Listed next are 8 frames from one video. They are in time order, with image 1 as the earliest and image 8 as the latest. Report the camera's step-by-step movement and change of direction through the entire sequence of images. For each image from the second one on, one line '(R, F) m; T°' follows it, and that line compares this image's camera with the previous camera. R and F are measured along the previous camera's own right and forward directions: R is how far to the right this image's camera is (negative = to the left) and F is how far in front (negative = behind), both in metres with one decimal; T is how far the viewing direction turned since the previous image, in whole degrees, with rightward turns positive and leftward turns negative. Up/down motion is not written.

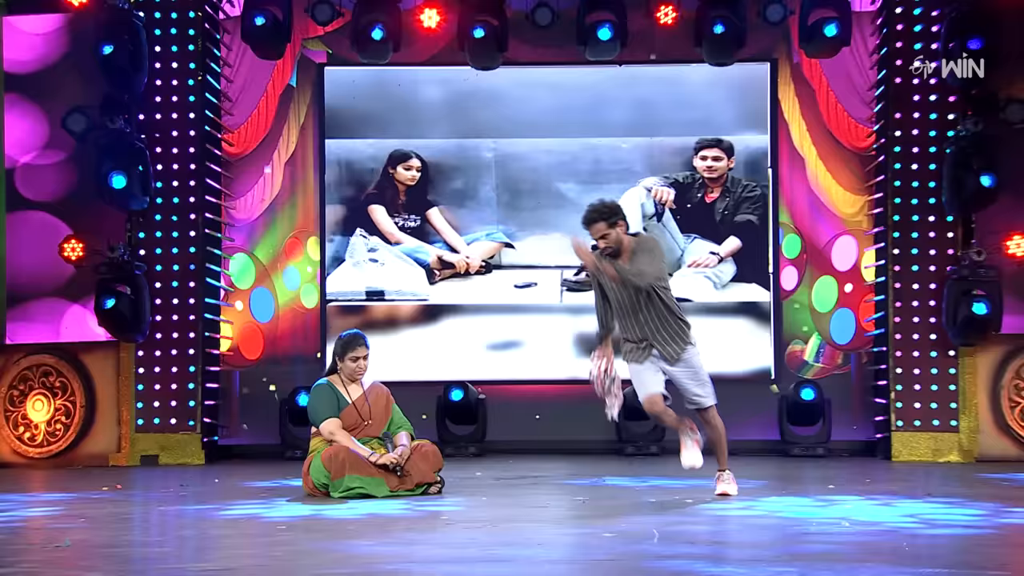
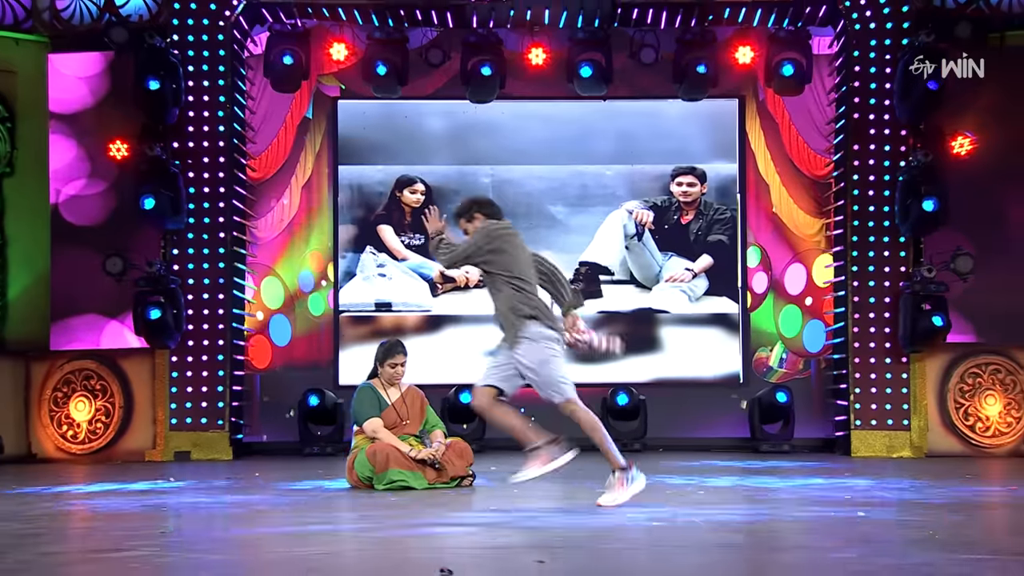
(-0.3, -0.8) m; +2°
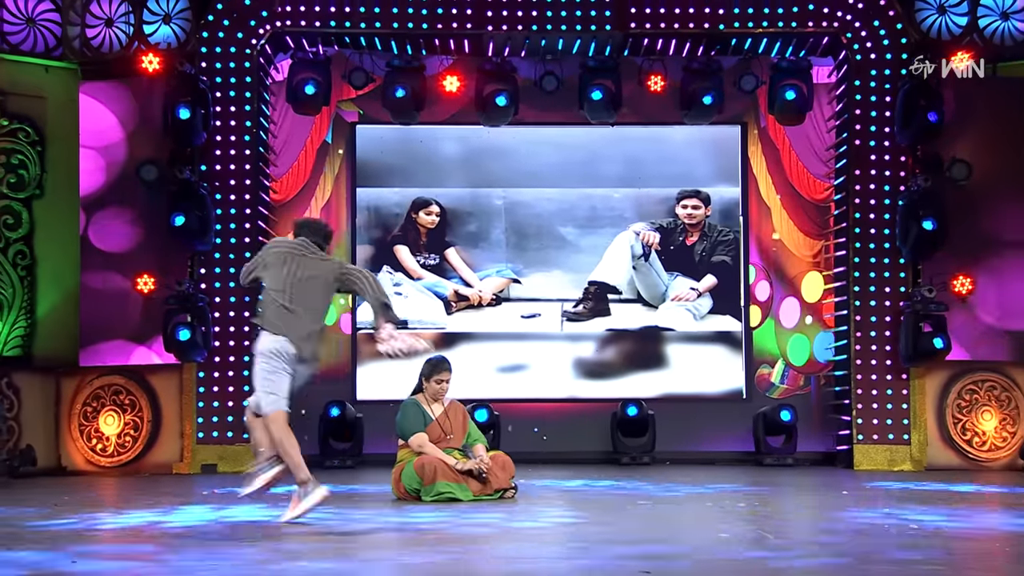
(-0.3, -0.3) m; +1°
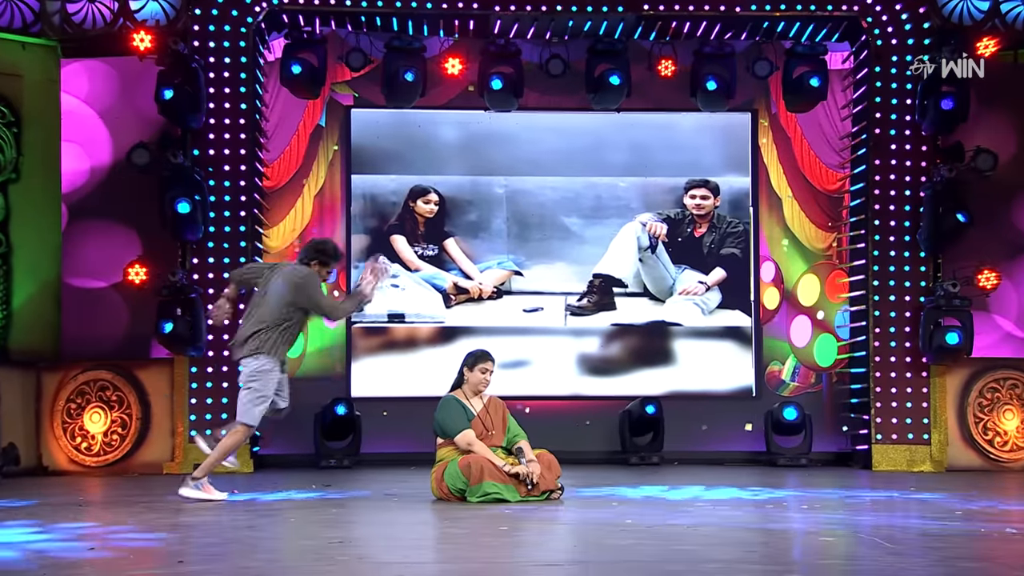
(-0.4, +0.4) m; +3°
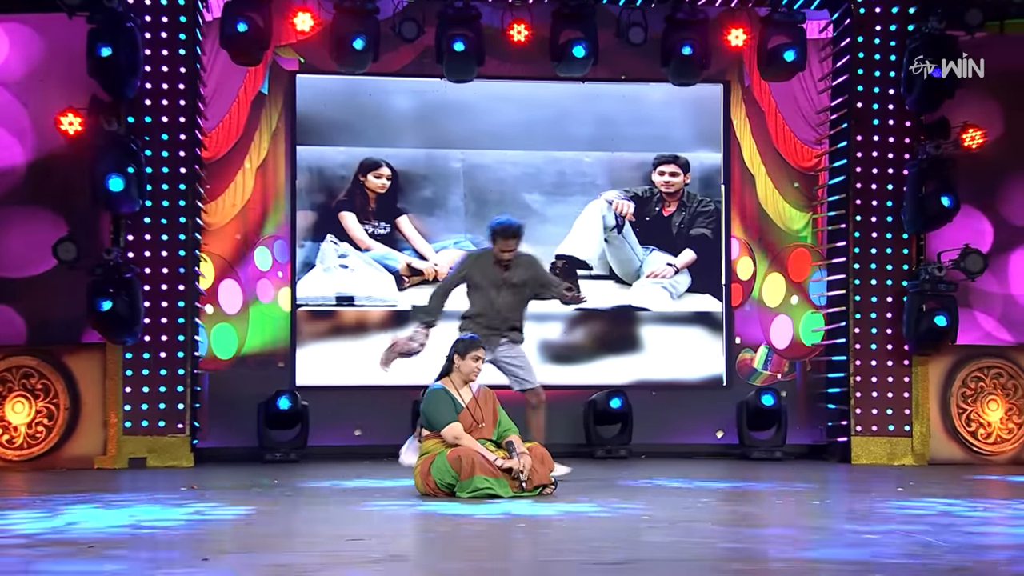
(-0.3, +0.6) m; +3°
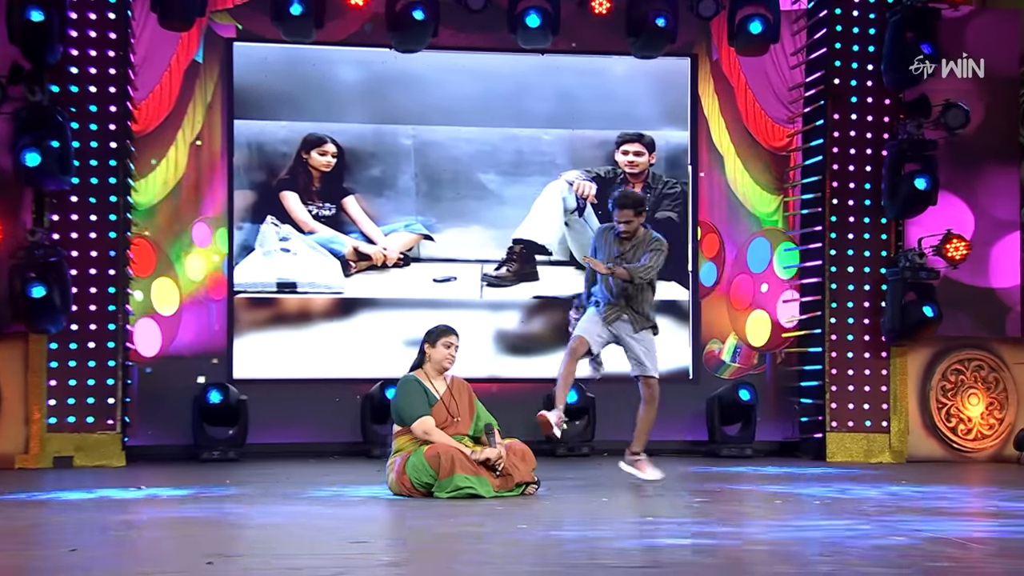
(-0.2, +0.5) m; +3°
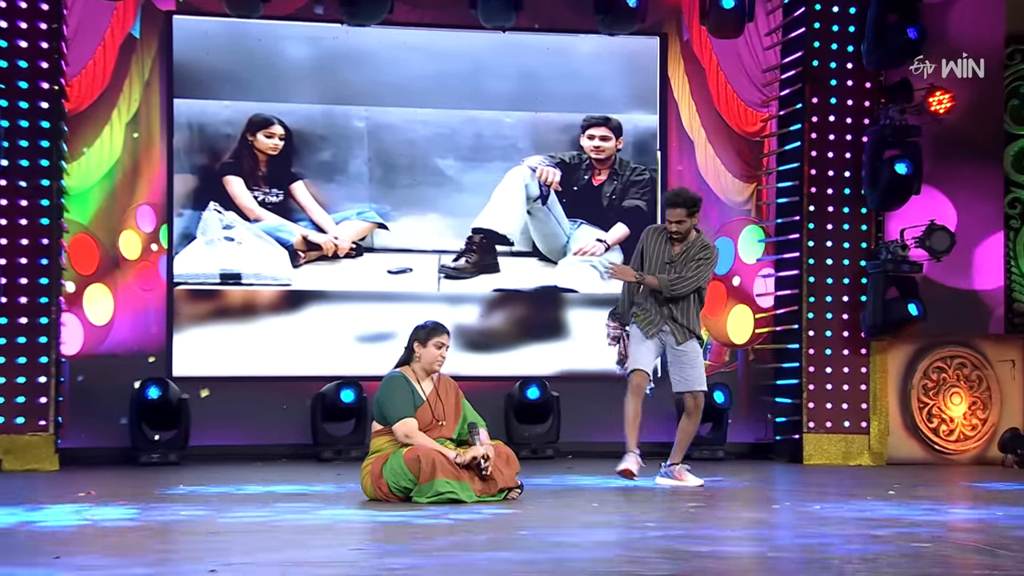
(-0.1, +0.4) m; +3°
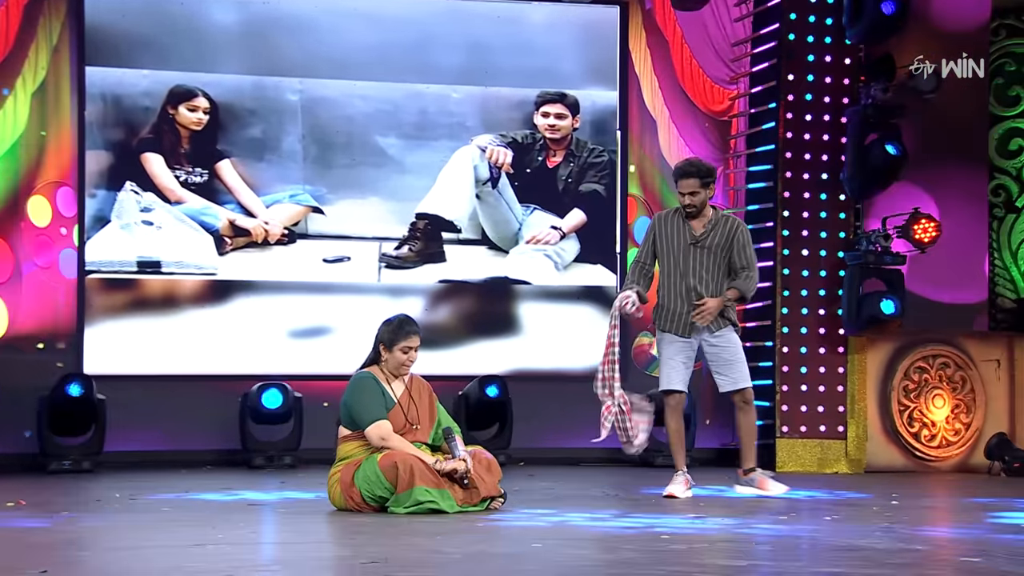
(-0.2, +0.6) m; +3°
